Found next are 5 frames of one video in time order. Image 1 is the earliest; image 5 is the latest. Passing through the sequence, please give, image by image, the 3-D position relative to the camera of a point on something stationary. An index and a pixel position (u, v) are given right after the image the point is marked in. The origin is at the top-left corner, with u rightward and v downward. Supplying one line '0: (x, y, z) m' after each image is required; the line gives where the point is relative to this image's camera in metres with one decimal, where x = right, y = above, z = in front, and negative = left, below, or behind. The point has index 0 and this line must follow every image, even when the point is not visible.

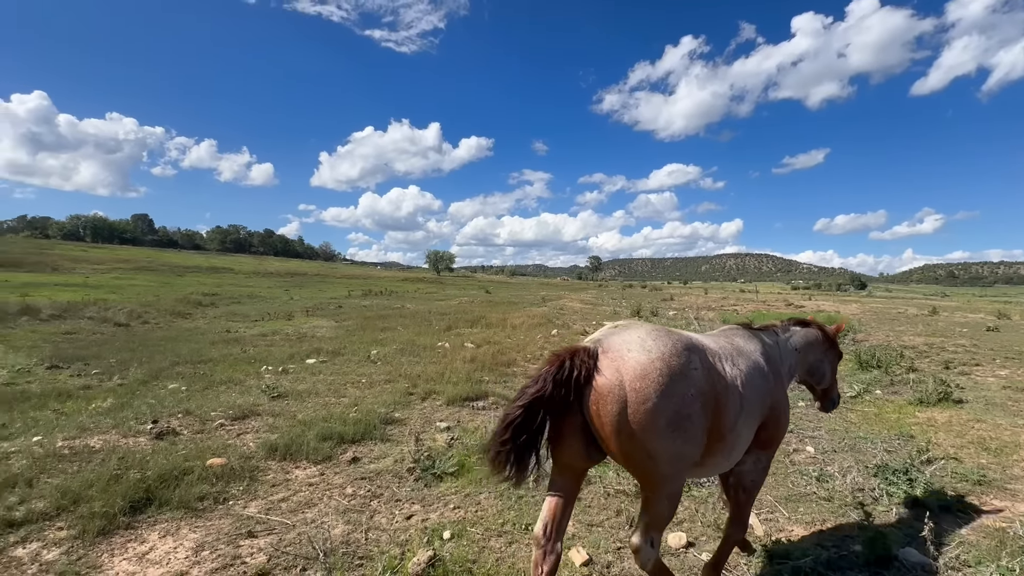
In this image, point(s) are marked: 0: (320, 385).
0: (-6.9, -3.5, +17.0) m
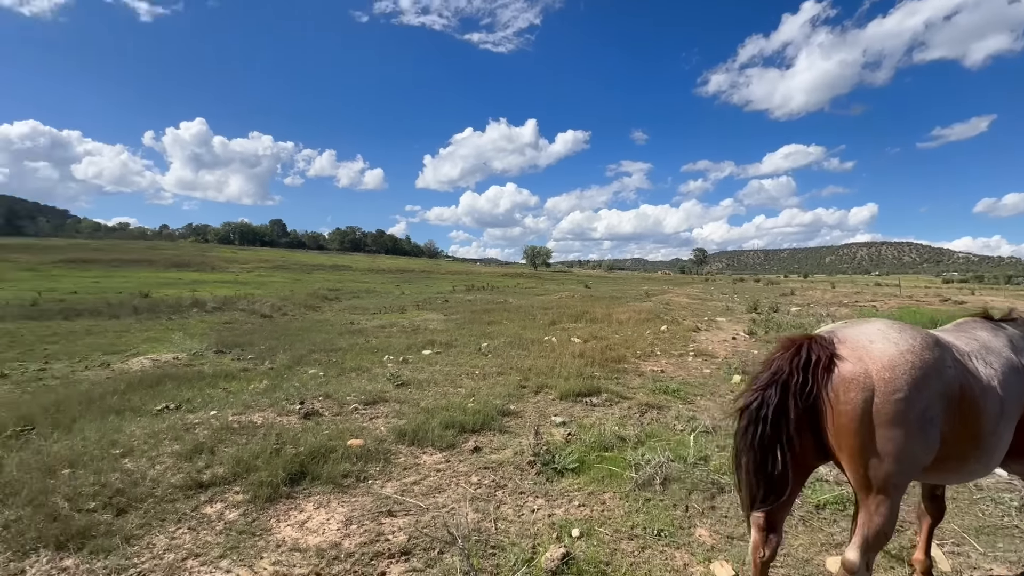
0: (-2.8, -3.3, +17.8) m
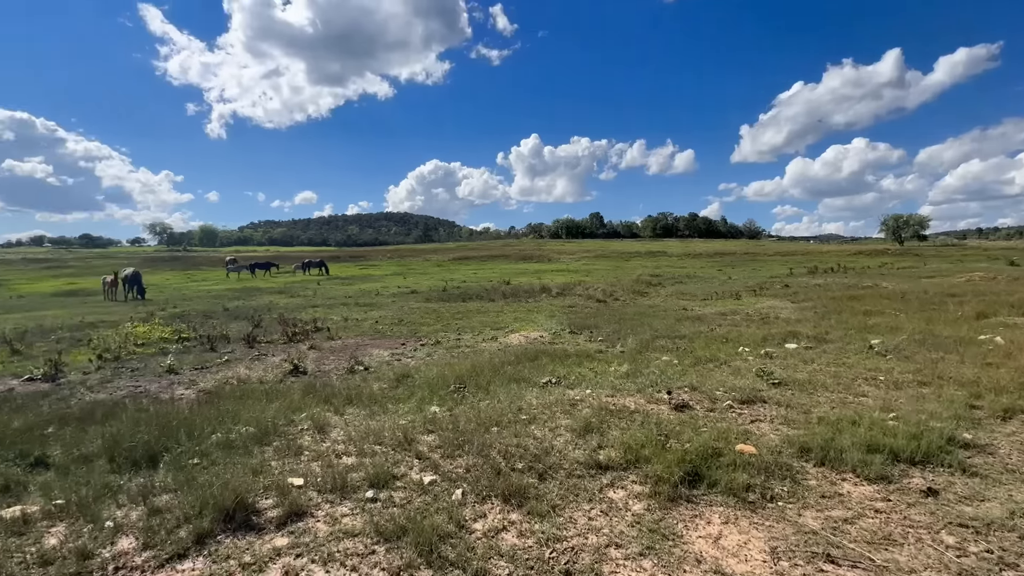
0: (+9.5, -2.7, +14.3) m
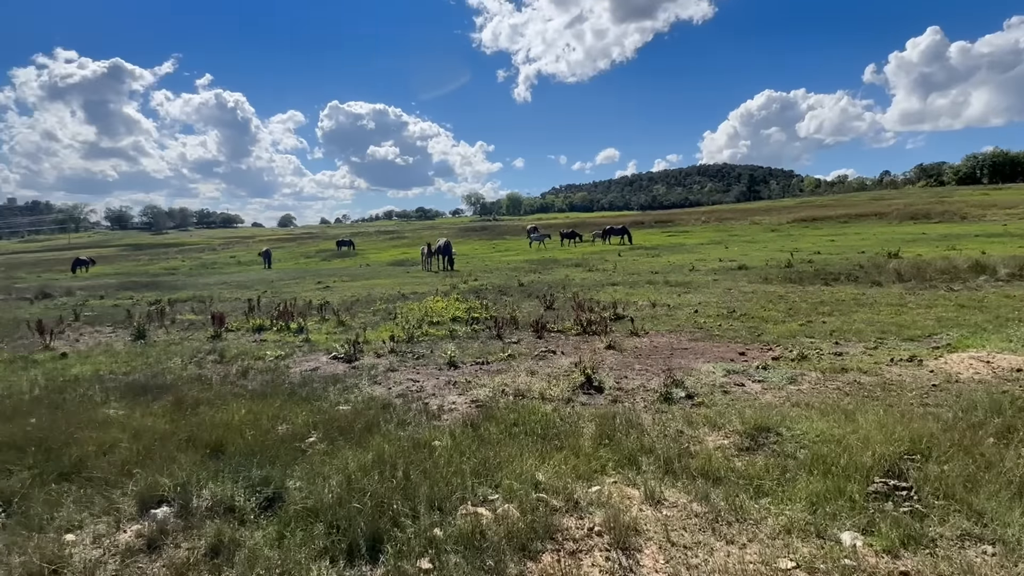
0: (+14.8, -3.2, +0.9) m
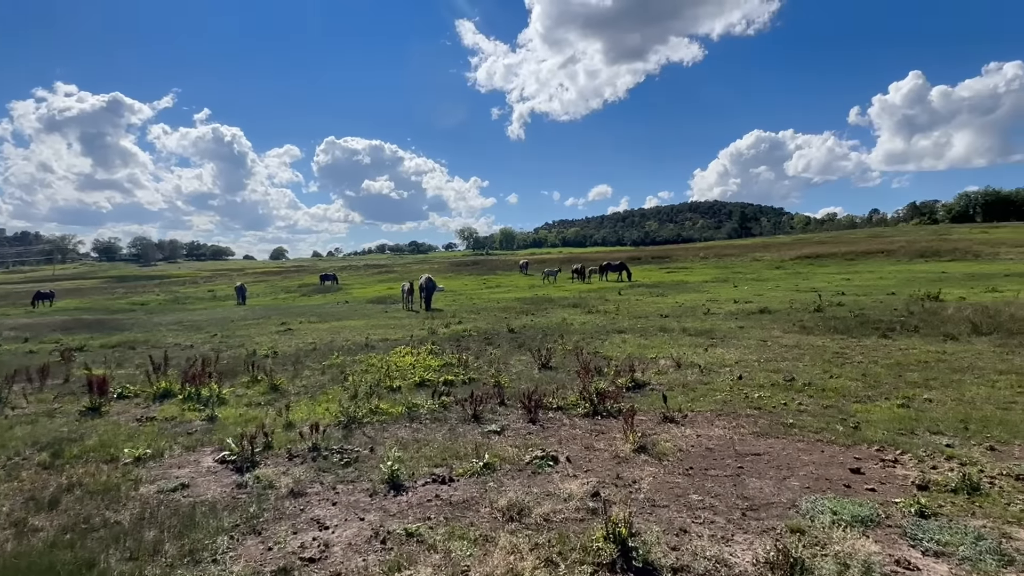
0: (+14.4, -3.5, -3.7) m
